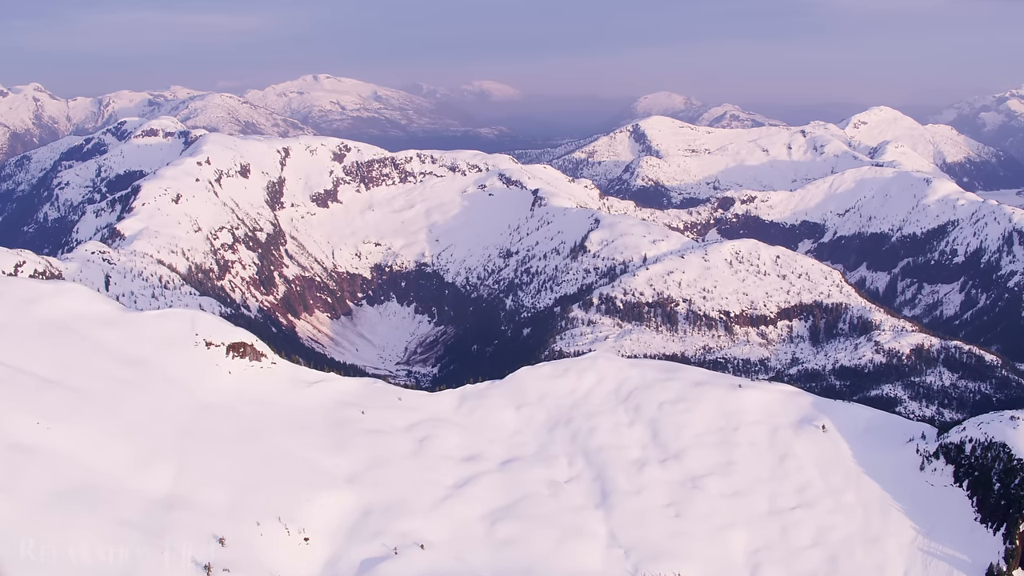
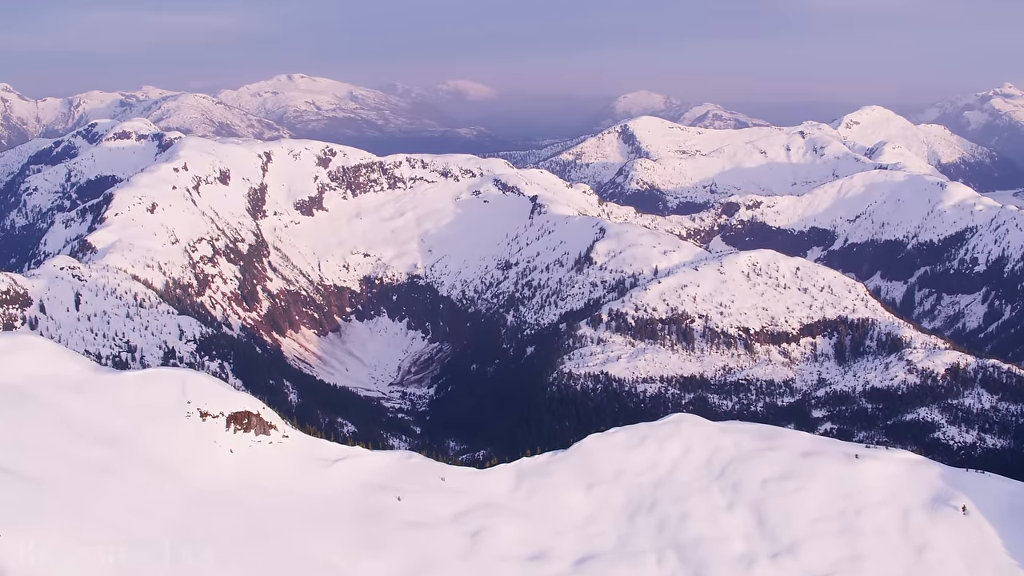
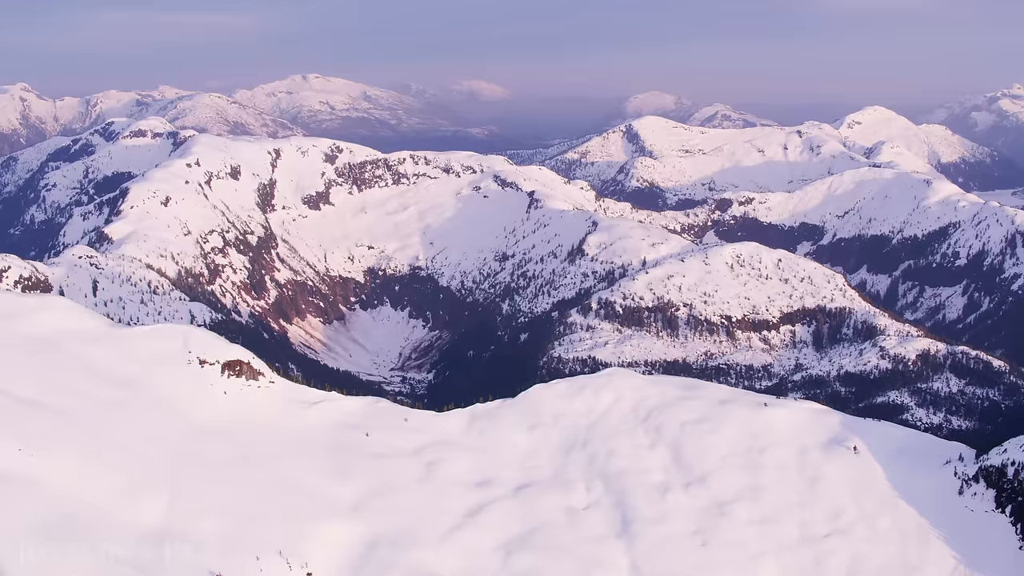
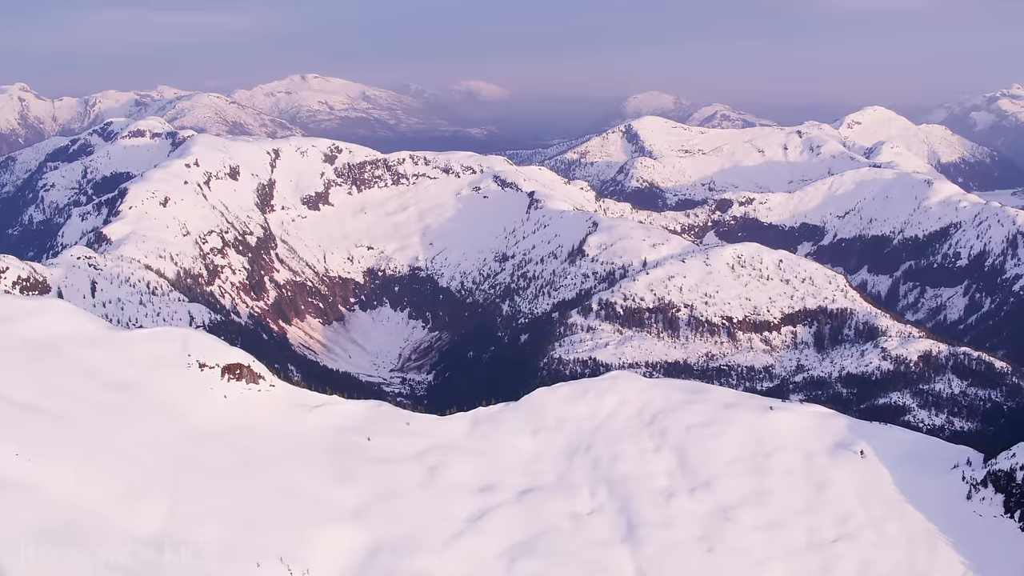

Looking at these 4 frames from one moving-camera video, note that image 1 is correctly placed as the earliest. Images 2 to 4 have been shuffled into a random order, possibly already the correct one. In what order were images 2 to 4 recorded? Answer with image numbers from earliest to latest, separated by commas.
3, 4, 2
